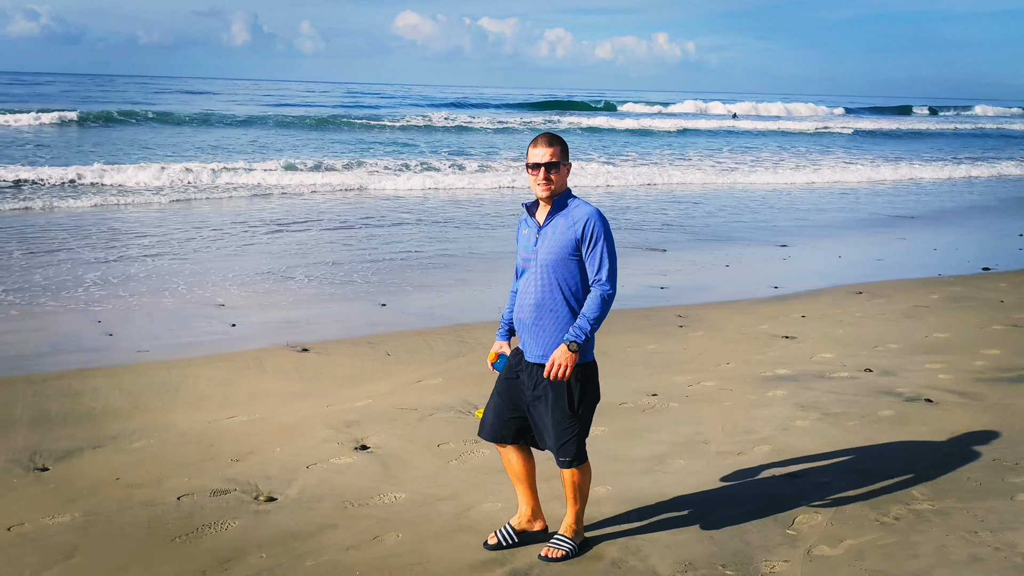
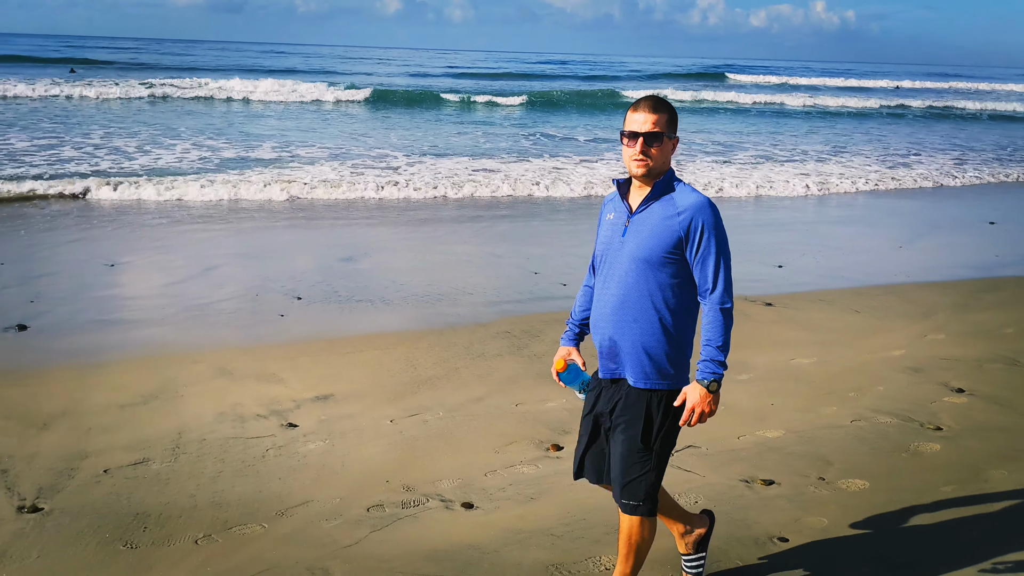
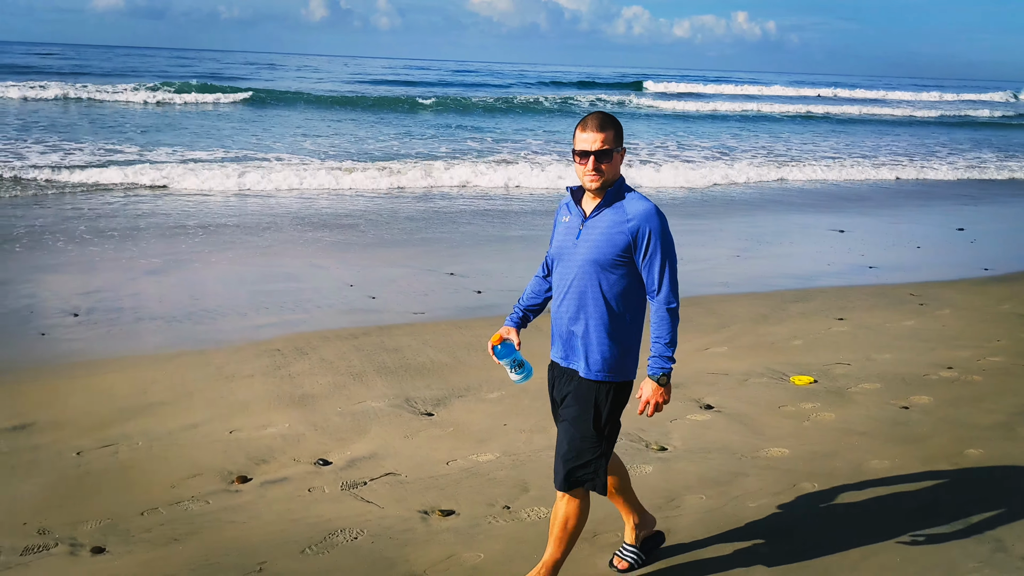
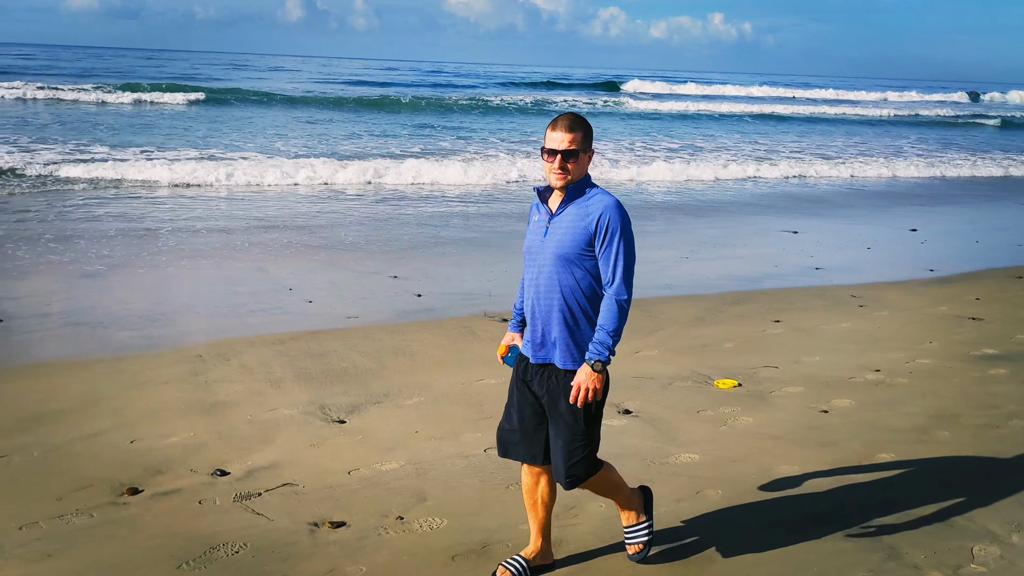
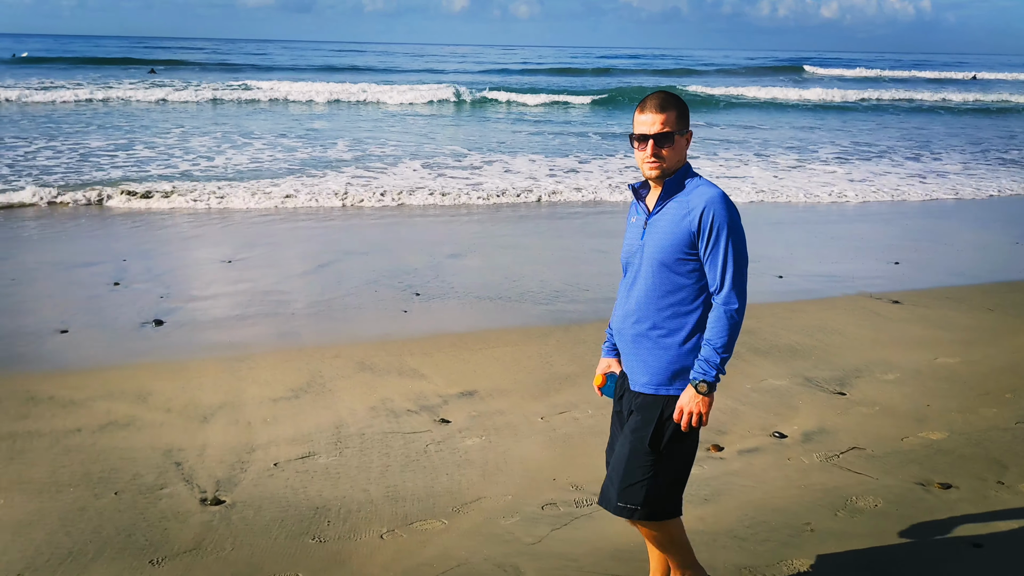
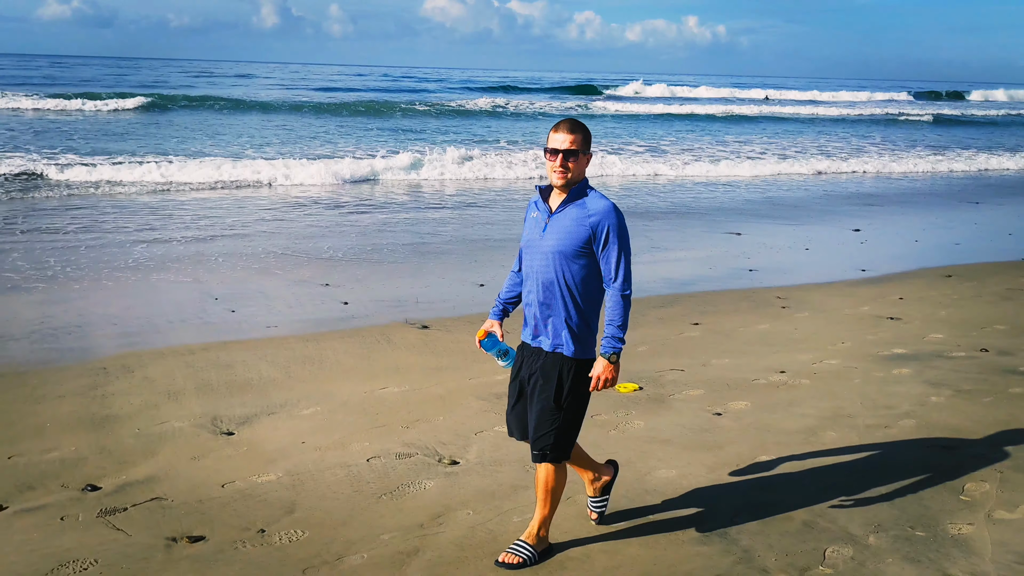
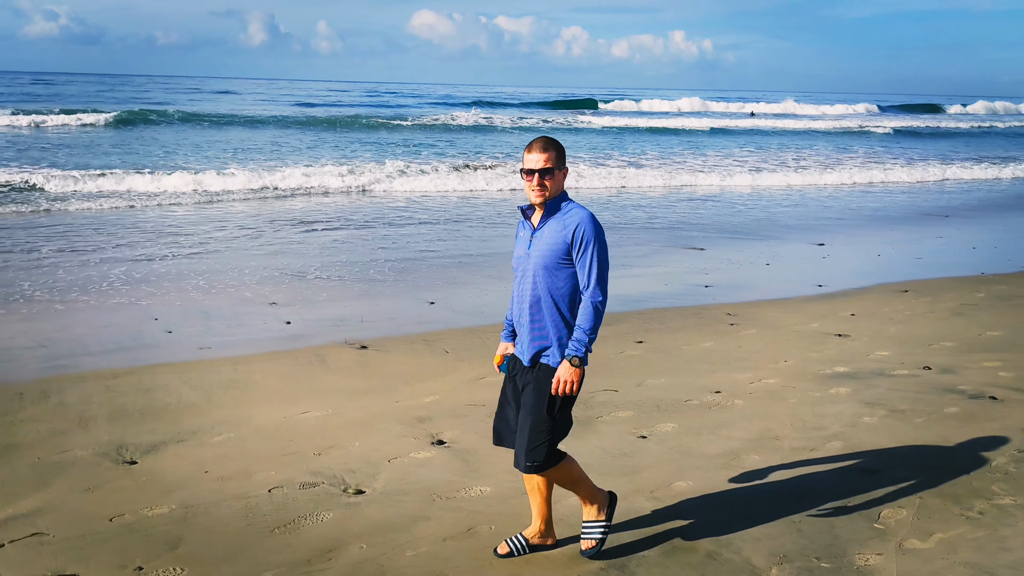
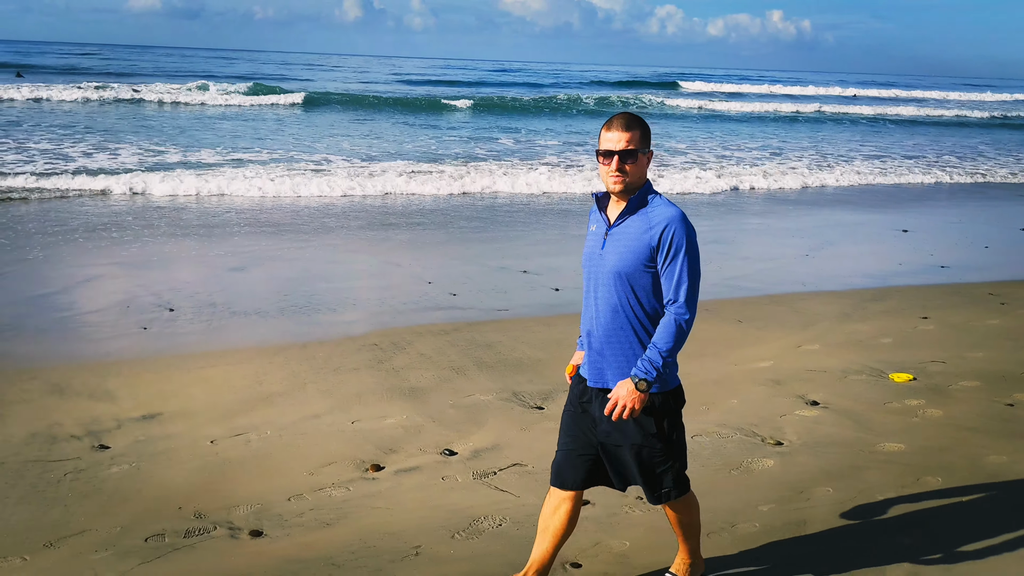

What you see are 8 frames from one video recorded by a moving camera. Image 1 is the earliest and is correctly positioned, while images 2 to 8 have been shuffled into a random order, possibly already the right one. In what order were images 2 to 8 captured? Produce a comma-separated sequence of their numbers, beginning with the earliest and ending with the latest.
7, 6, 4, 3, 8, 2, 5
